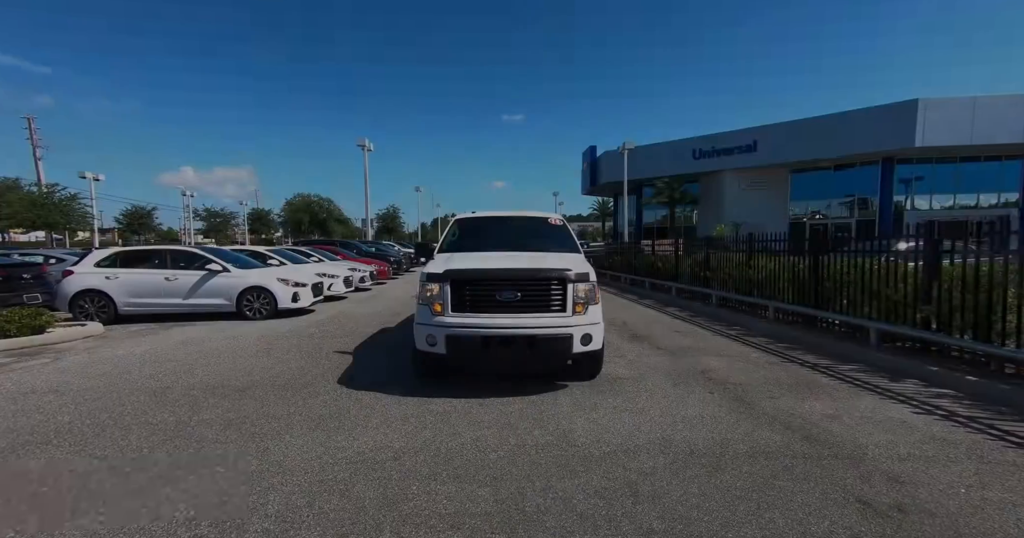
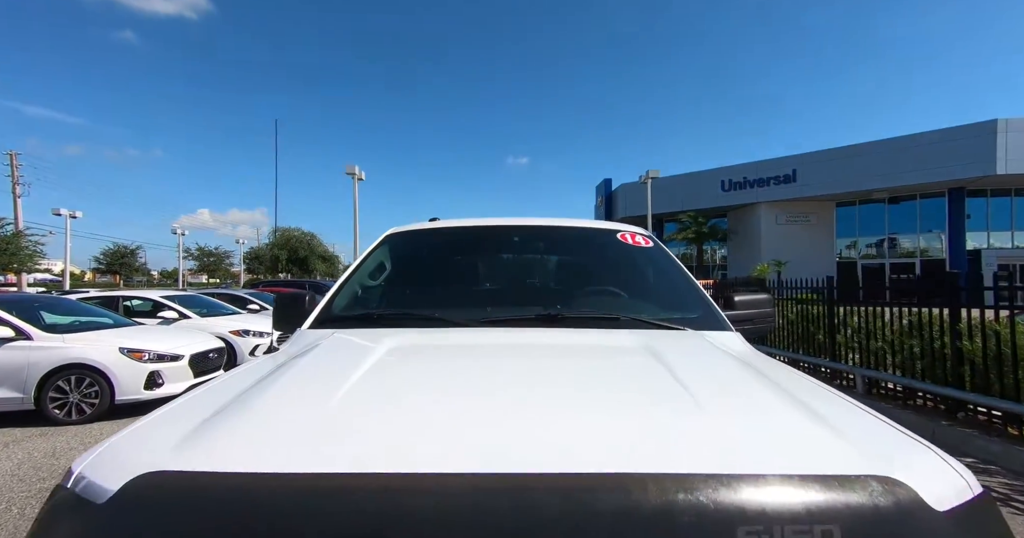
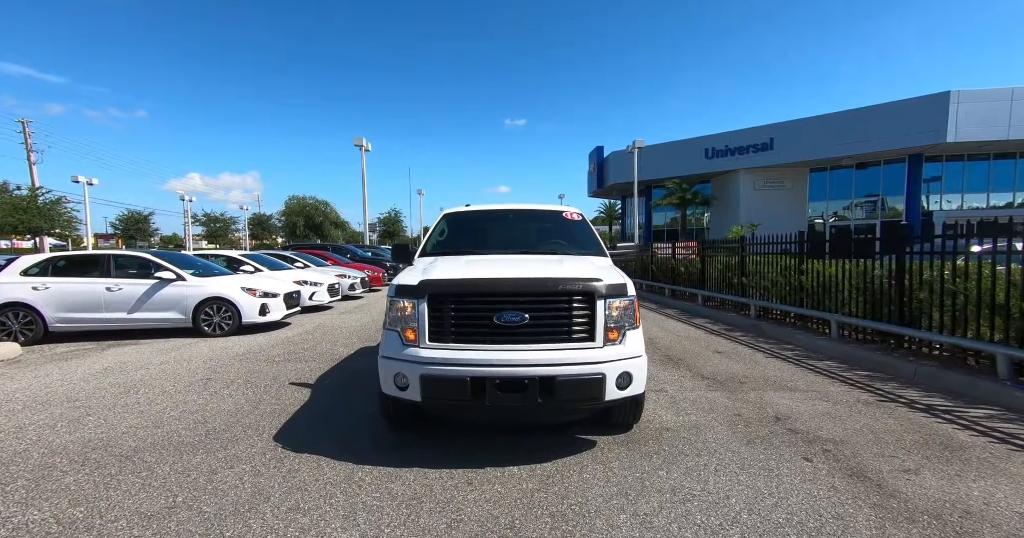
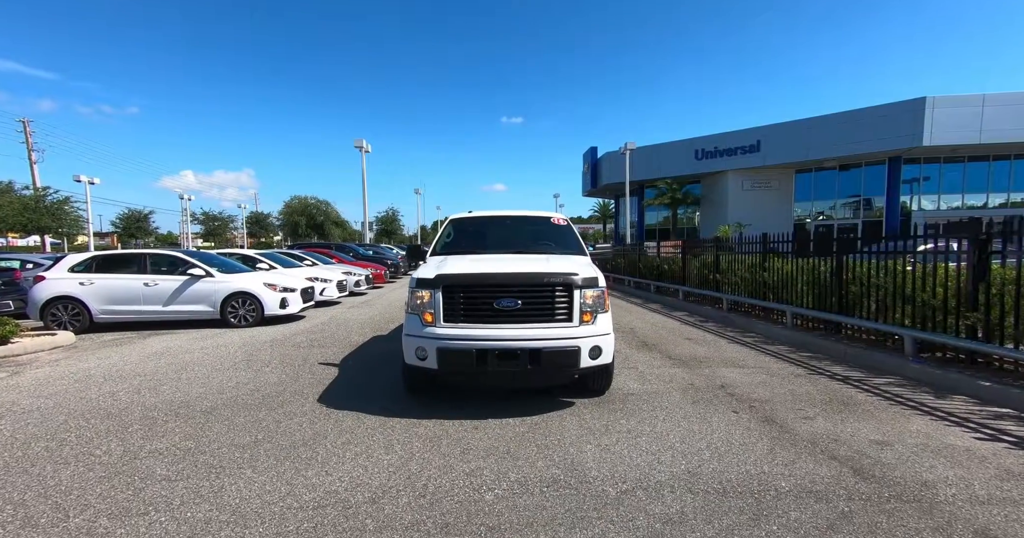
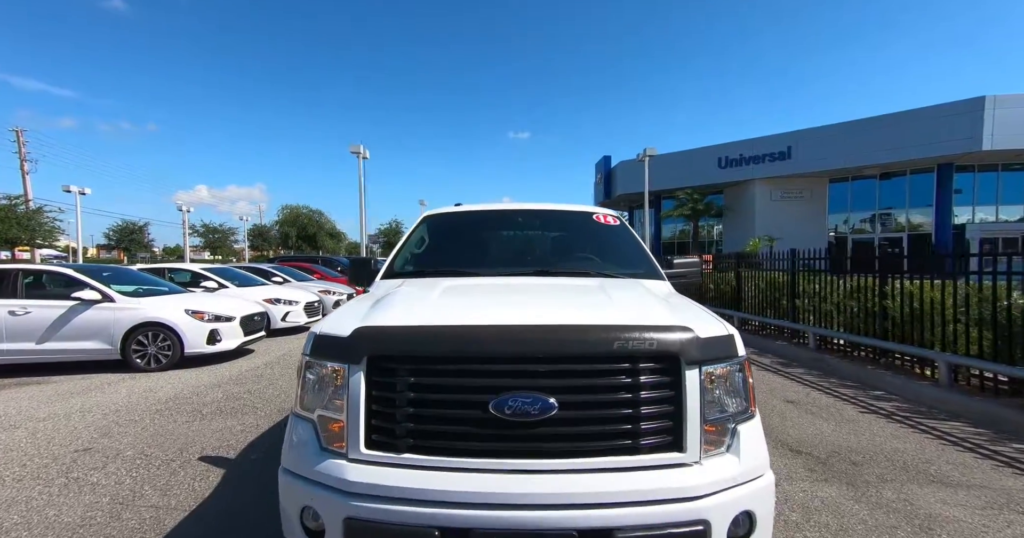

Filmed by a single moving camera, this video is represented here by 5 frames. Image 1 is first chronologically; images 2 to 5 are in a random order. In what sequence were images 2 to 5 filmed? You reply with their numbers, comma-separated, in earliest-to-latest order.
4, 3, 5, 2
